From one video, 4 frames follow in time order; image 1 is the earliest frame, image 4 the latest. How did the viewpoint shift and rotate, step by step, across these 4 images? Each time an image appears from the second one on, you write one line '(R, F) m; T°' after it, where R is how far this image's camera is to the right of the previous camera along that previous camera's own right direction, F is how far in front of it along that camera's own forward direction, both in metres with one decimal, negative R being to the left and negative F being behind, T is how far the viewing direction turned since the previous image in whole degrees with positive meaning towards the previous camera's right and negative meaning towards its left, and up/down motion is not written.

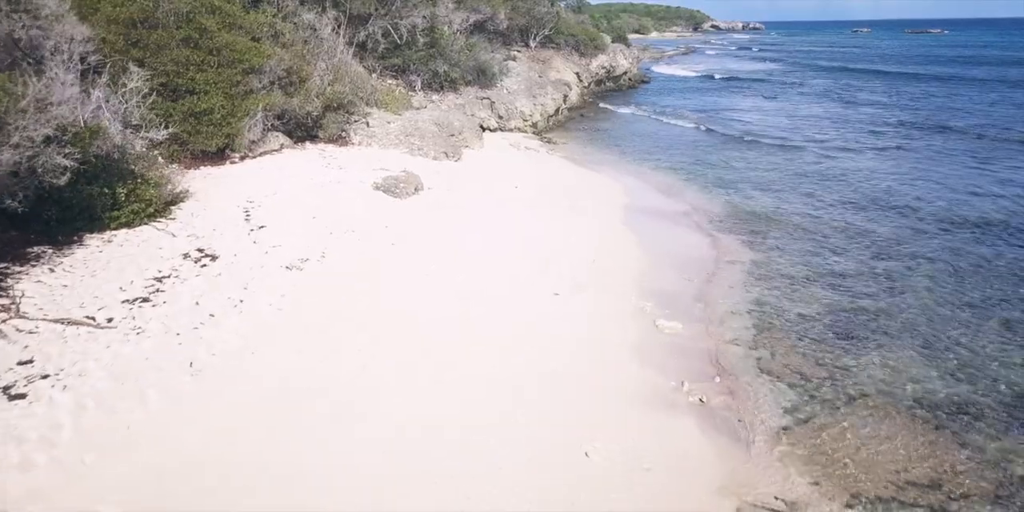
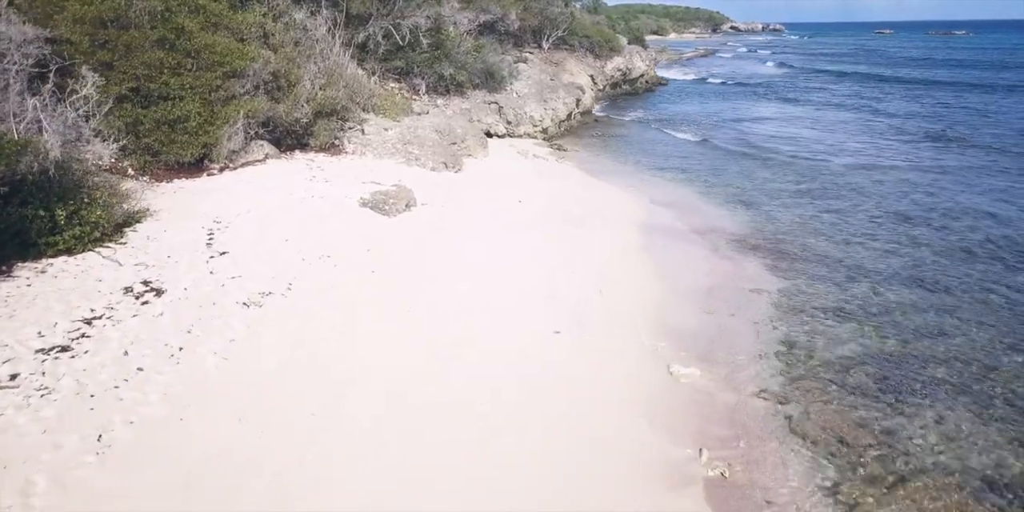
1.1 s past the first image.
(+0.2, +1.0) m; -1°
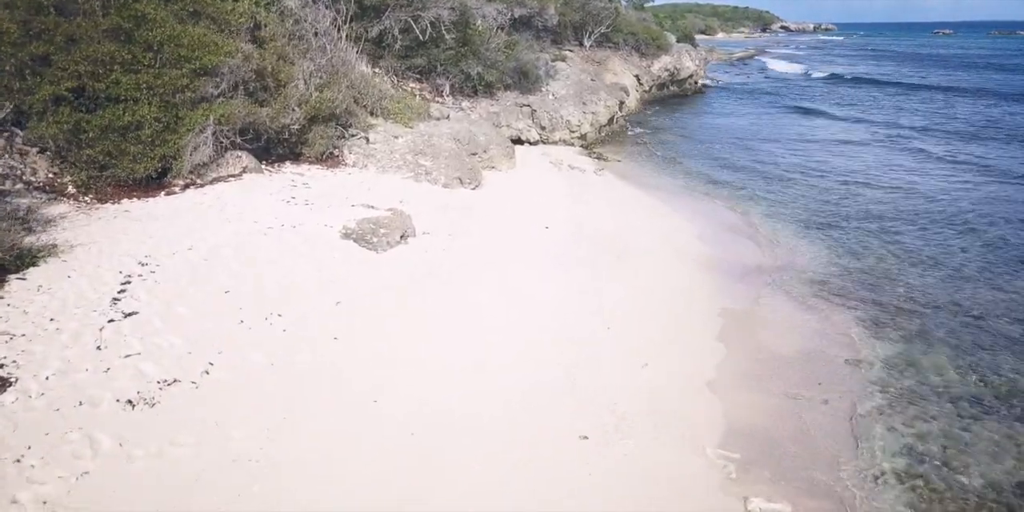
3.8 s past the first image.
(+0.2, +2.1) m; -3°
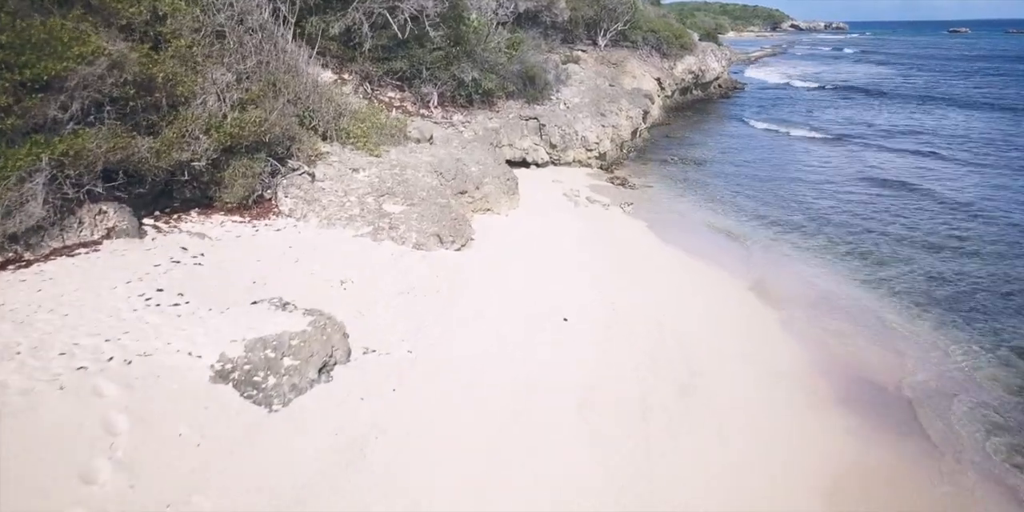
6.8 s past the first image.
(0.0, +3.3) m; 0°
